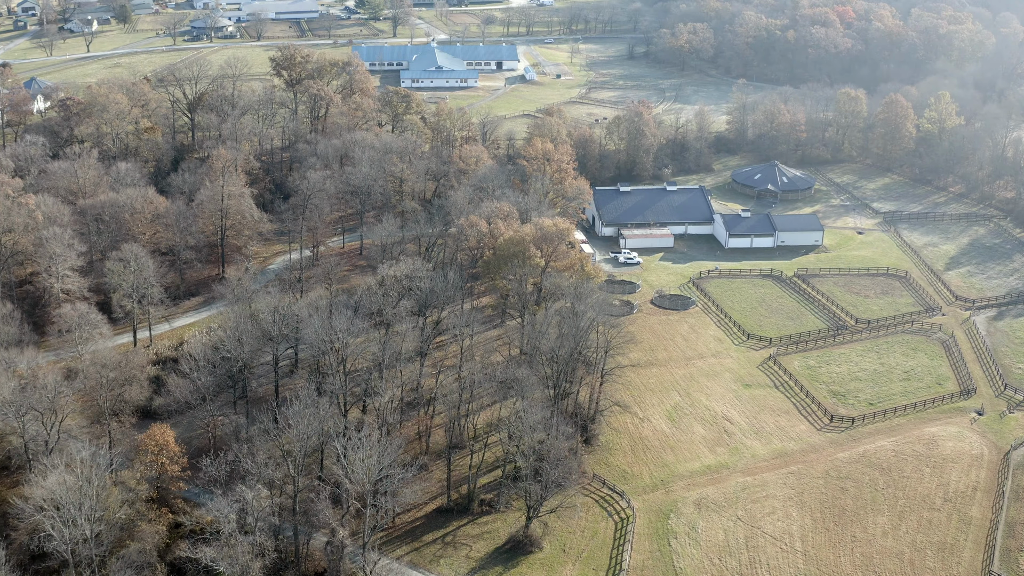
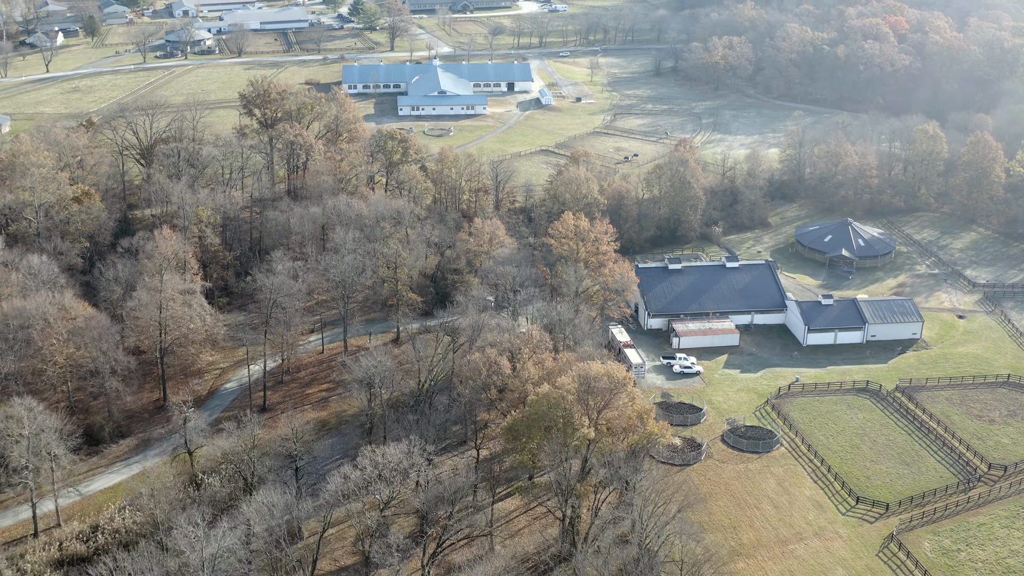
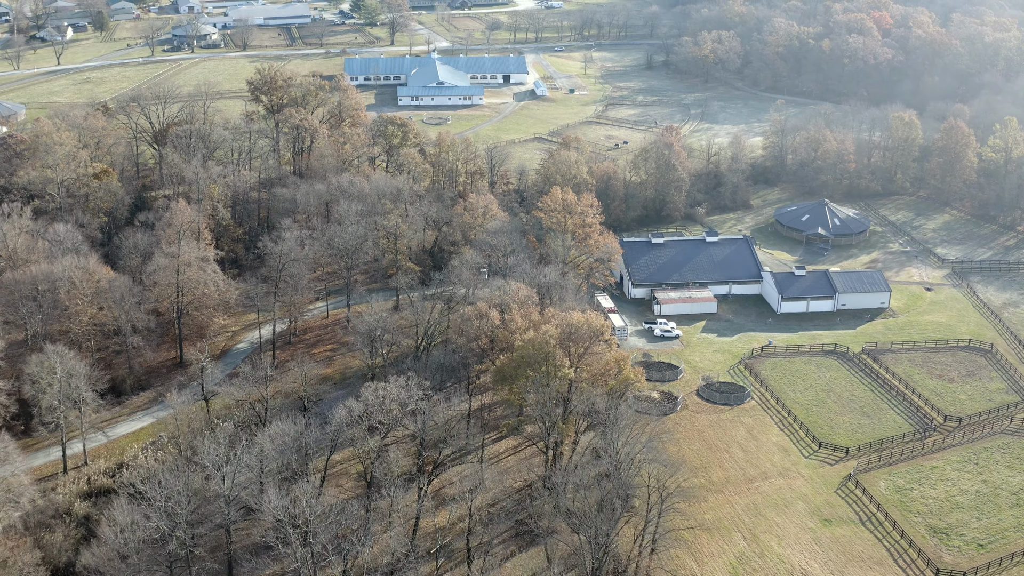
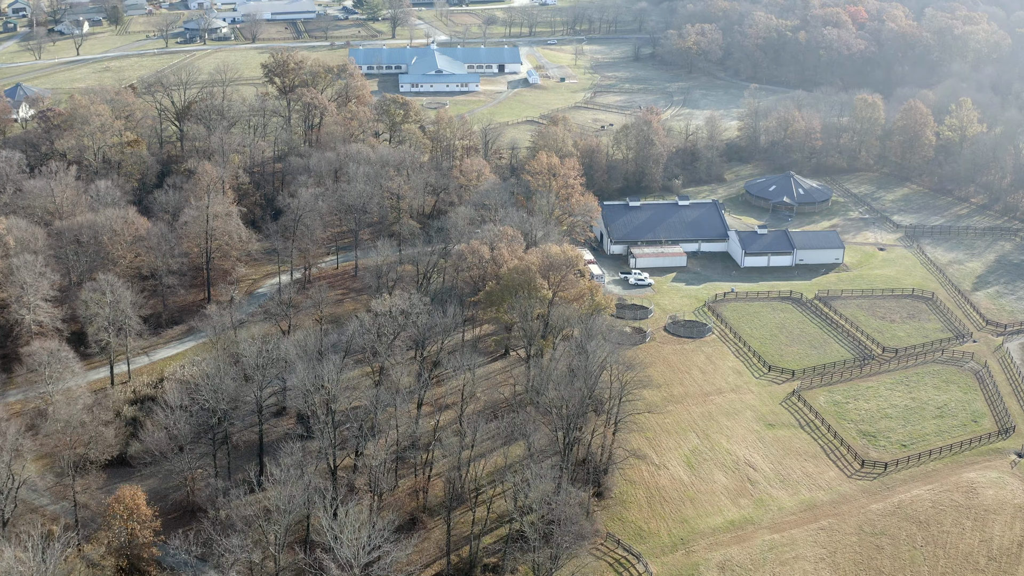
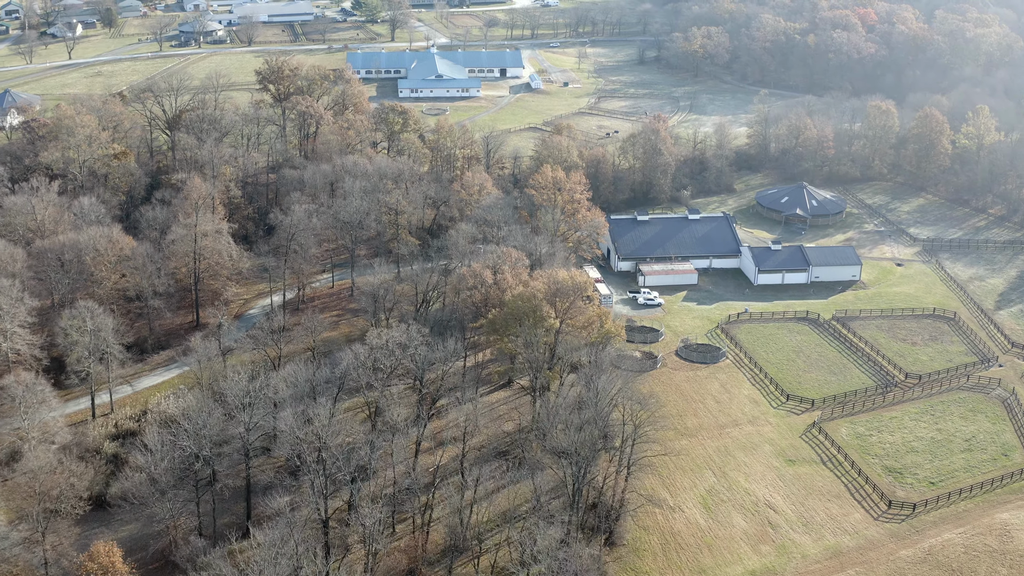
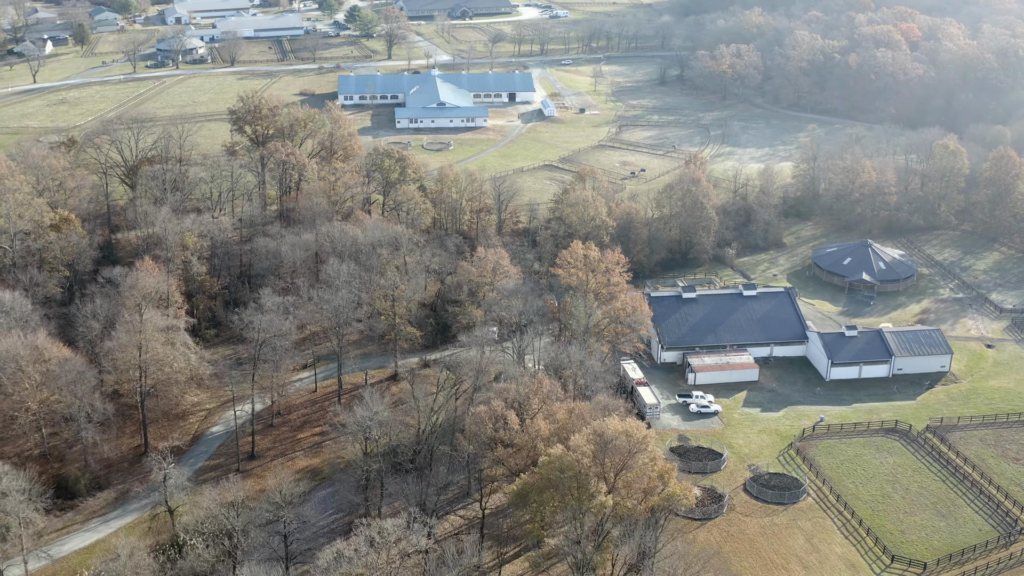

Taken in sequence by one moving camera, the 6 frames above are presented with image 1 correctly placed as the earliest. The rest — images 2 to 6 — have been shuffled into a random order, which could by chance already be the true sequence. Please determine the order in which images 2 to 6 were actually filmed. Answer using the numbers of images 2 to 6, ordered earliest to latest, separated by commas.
4, 5, 3, 2, 6
